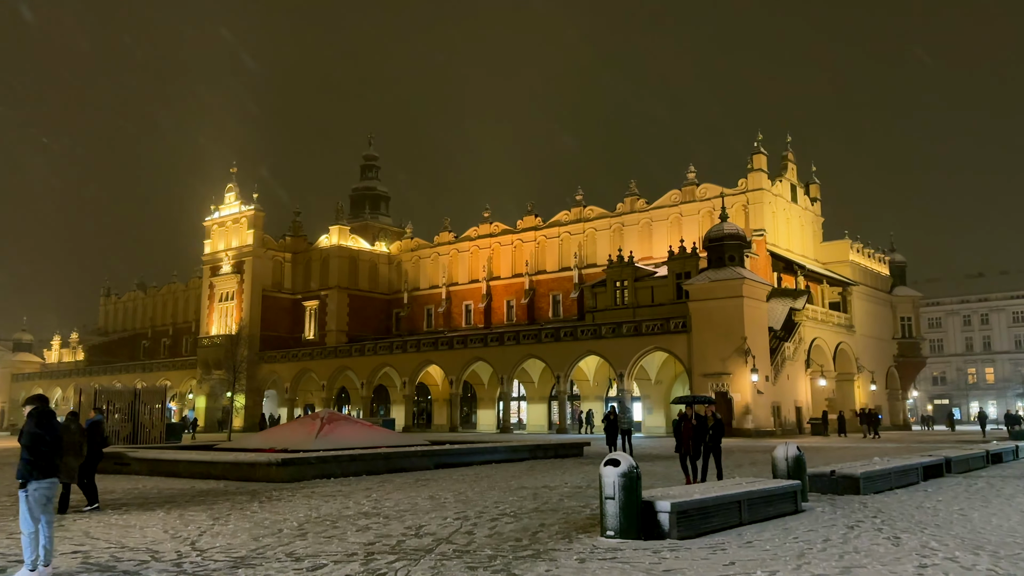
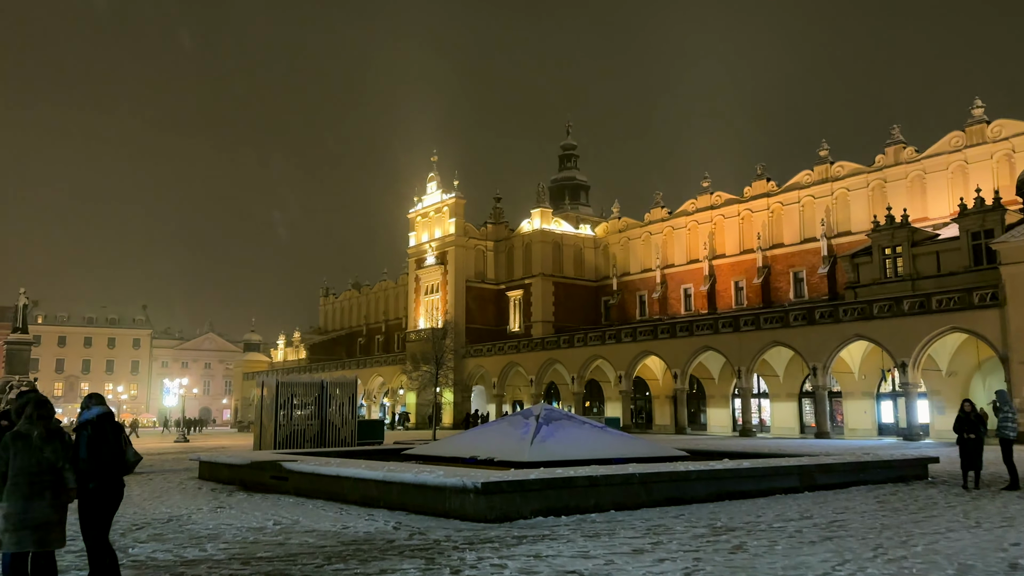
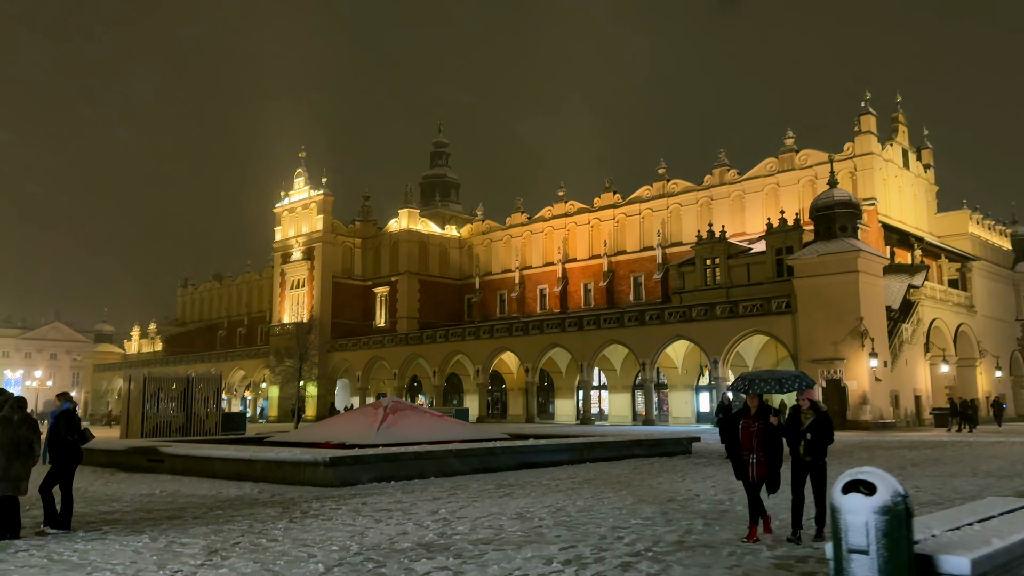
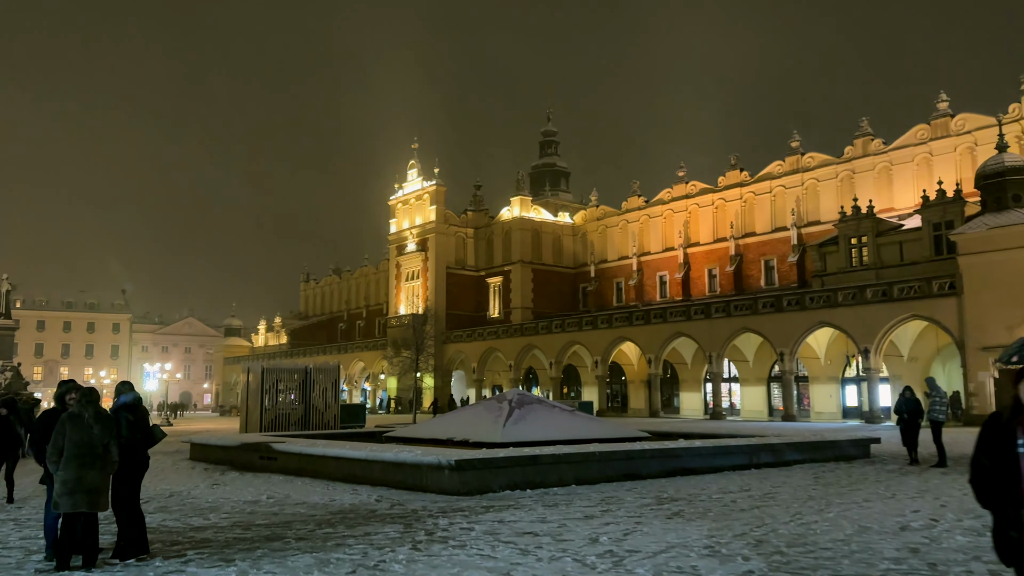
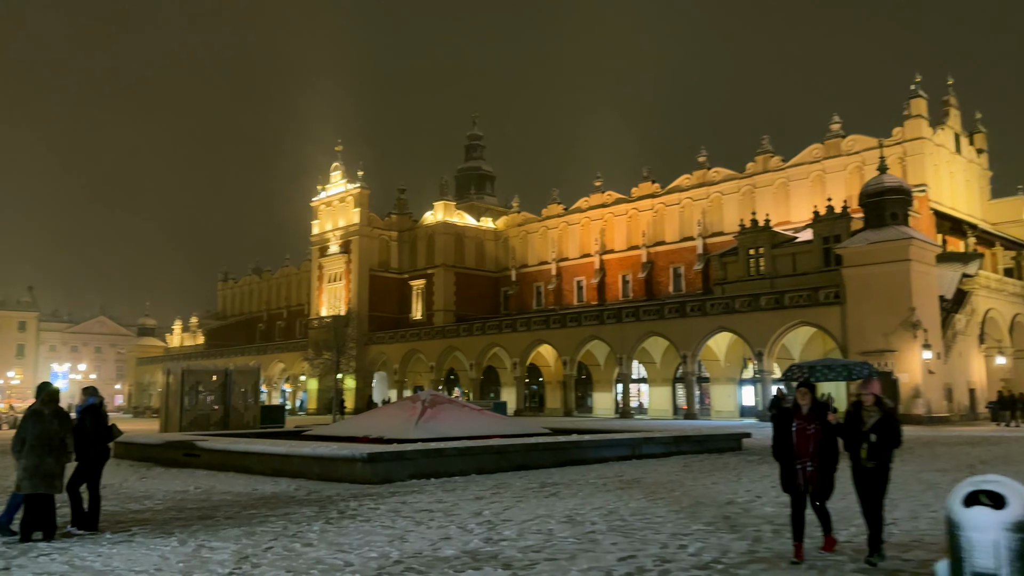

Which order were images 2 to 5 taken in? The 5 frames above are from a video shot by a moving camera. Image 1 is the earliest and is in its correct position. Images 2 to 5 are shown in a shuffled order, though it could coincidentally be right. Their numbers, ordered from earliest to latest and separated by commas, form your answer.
3, 5, 4, 2
